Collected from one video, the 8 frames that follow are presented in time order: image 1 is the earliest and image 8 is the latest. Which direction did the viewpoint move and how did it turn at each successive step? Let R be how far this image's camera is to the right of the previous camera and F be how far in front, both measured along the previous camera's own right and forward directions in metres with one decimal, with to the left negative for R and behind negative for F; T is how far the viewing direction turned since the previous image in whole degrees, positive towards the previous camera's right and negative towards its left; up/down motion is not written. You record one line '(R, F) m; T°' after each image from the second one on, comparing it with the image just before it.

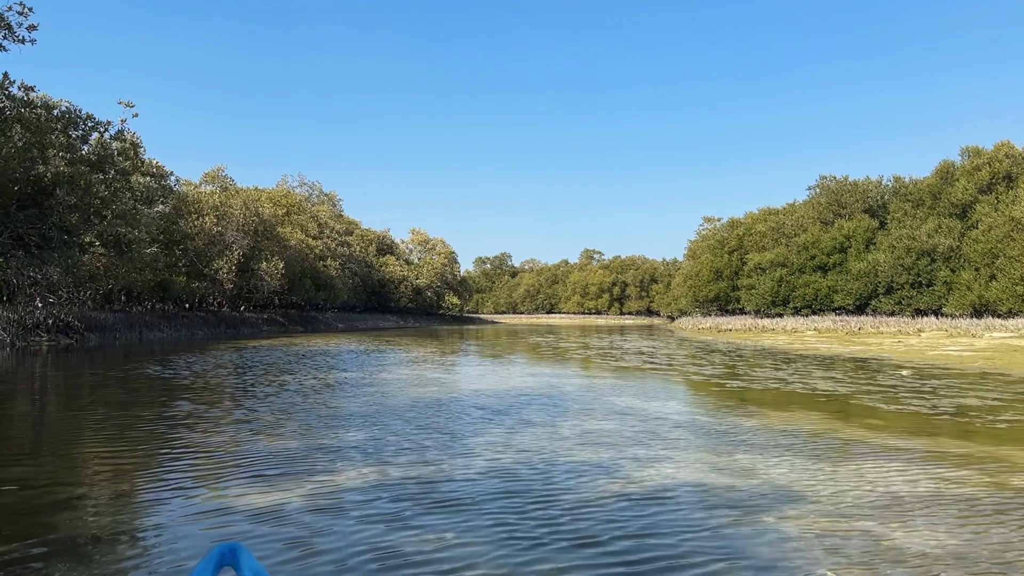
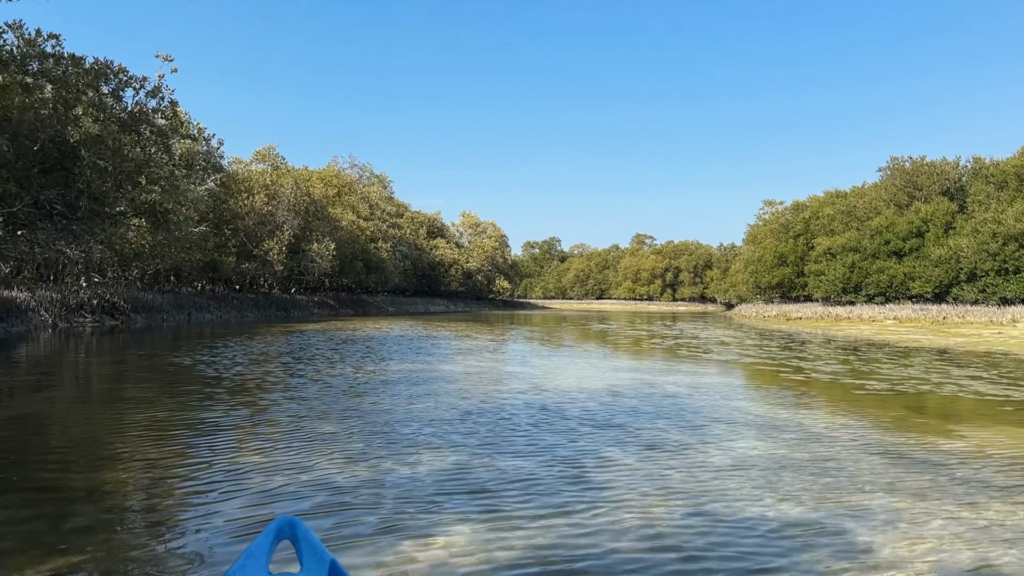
(-0.8, +2.5) m; -3°
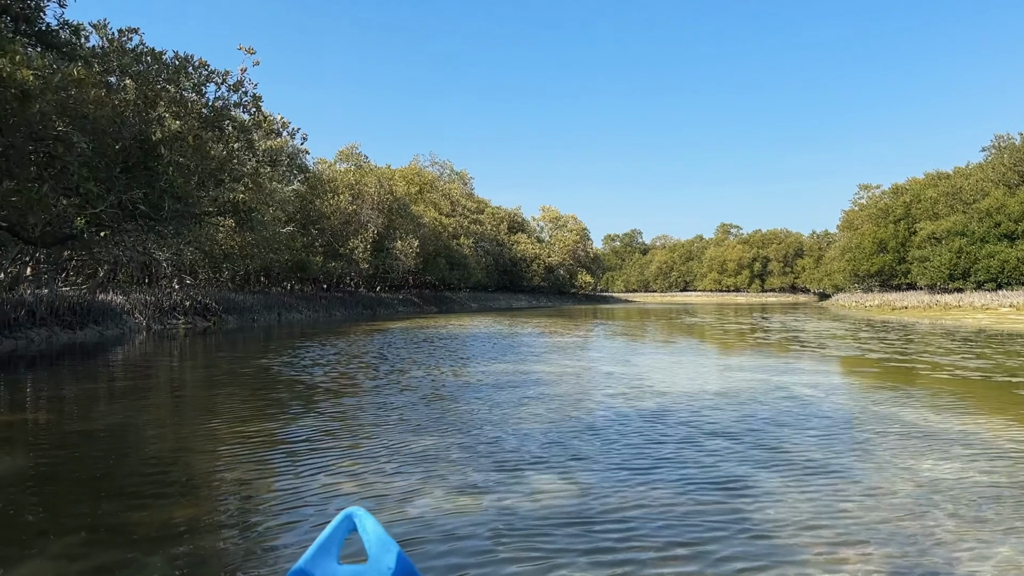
(-0.4, +1.1) m; -6°
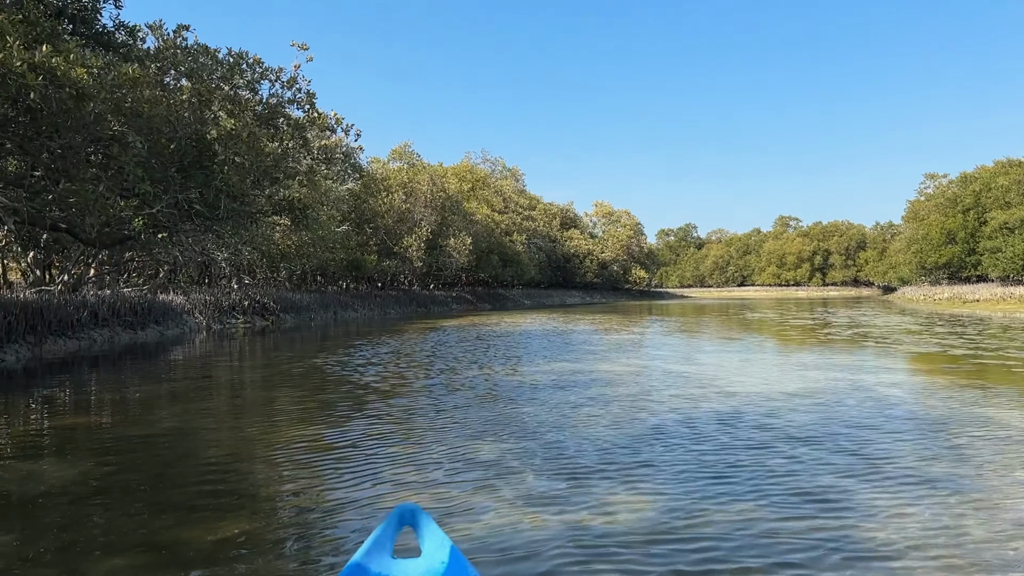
(-0.1, +0.5) m; -4°
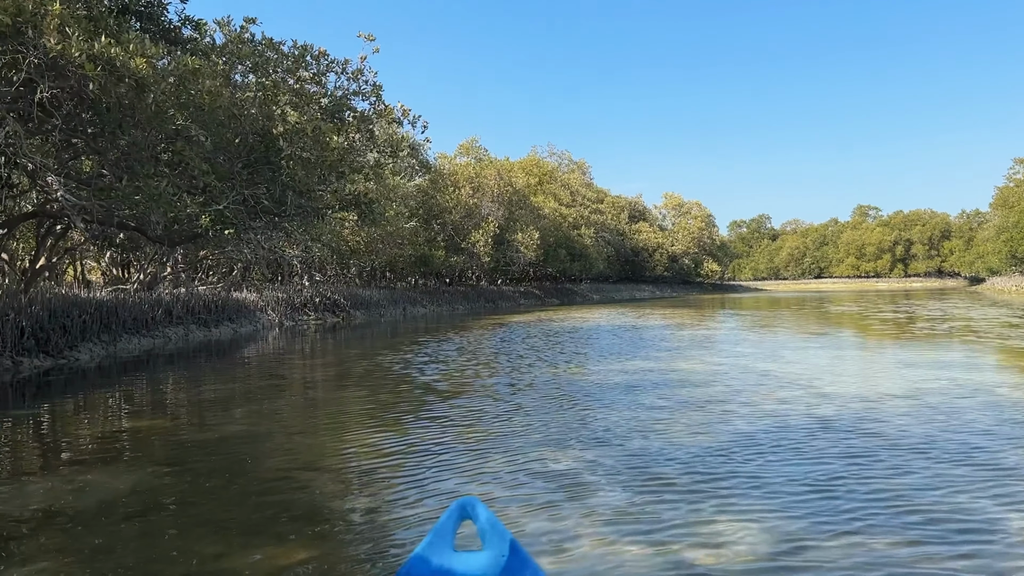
(-0.1, +0.6) m; -5°
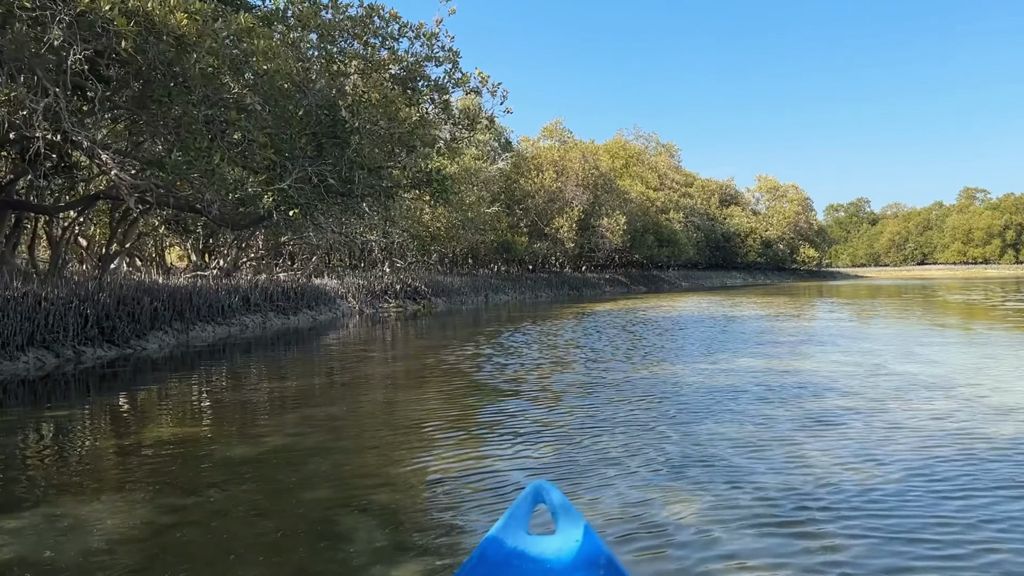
(-0.1, +1.5) m; -6°
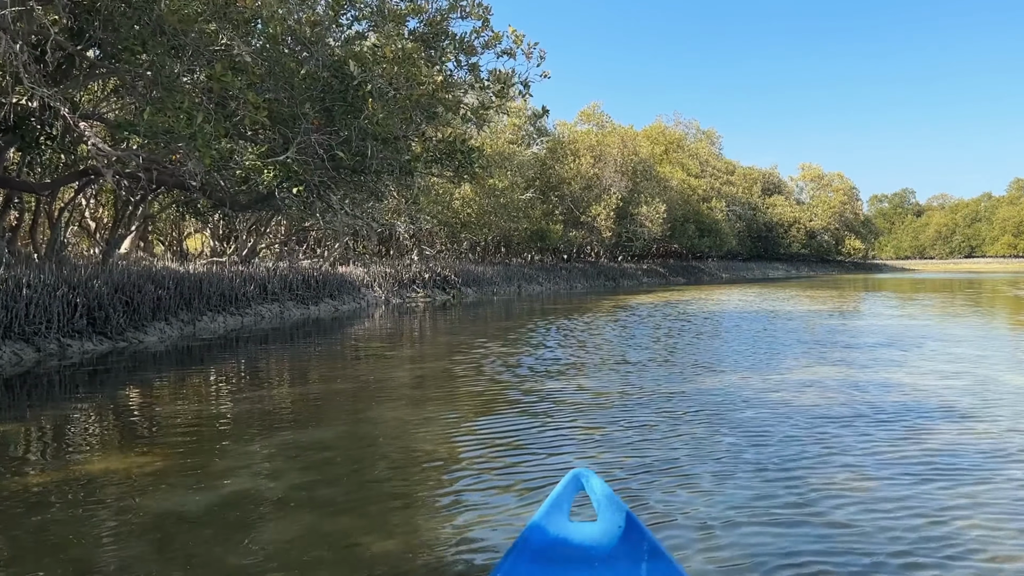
(-0.1, +1.8) m; -2°
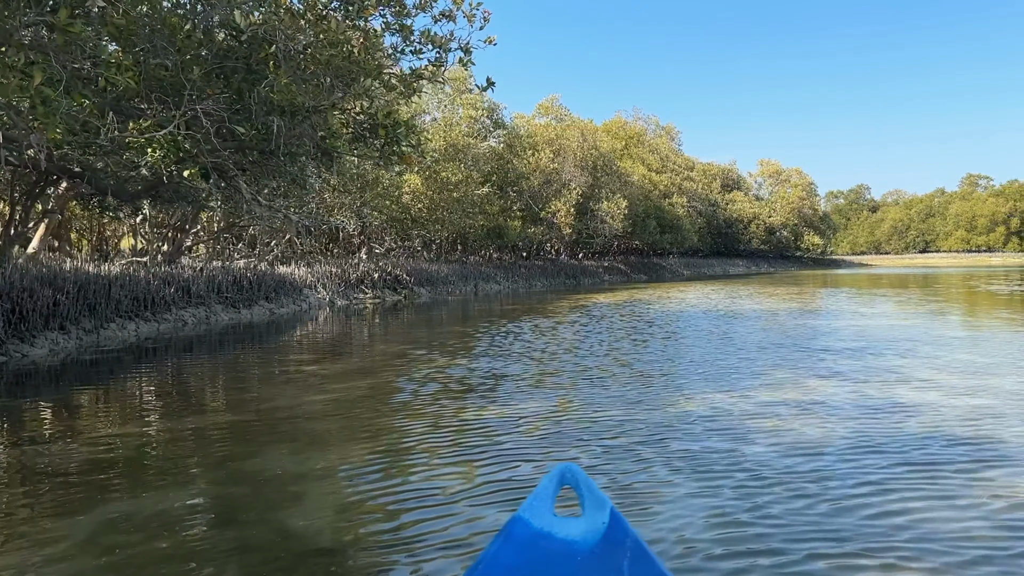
(+0.2, +1.8) m; +3°
